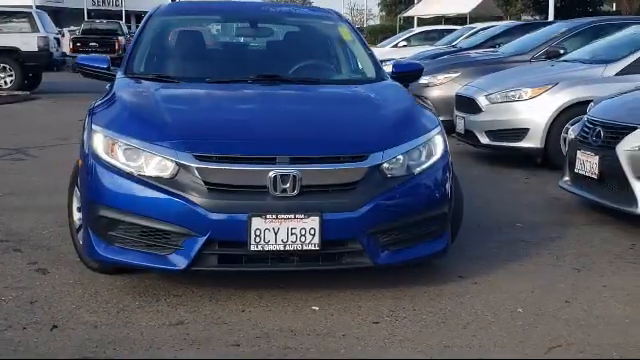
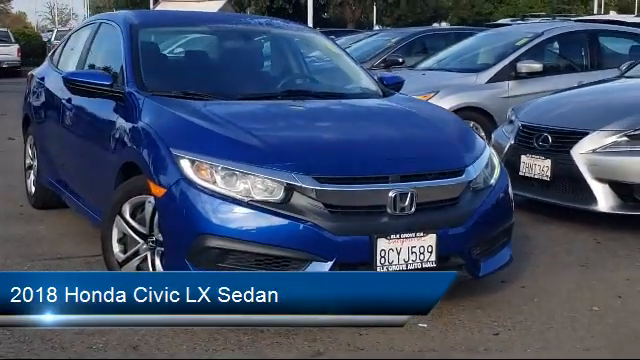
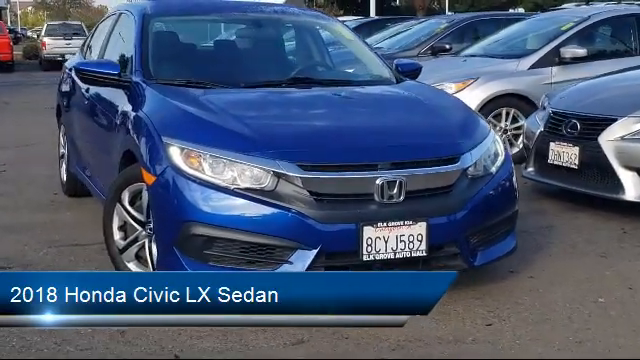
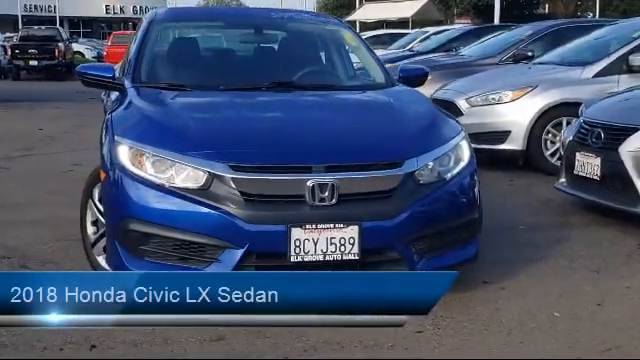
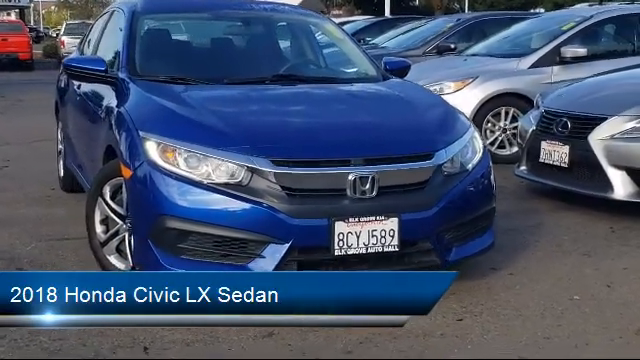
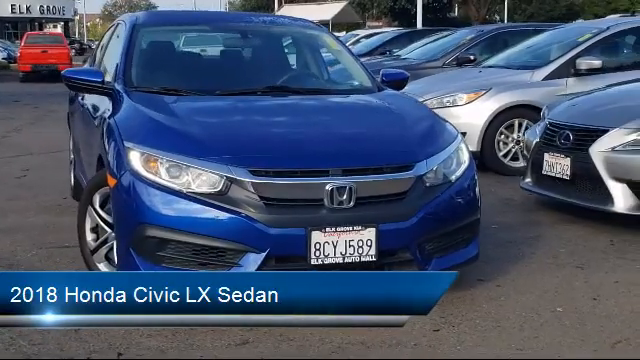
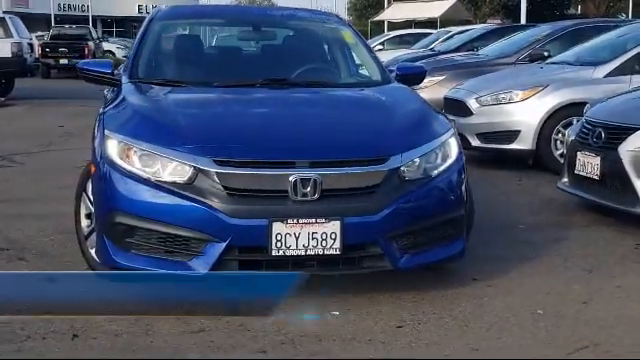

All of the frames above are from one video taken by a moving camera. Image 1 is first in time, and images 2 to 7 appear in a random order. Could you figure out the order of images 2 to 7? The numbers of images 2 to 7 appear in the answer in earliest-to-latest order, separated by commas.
7, 4, 6, 5, 3, 2
